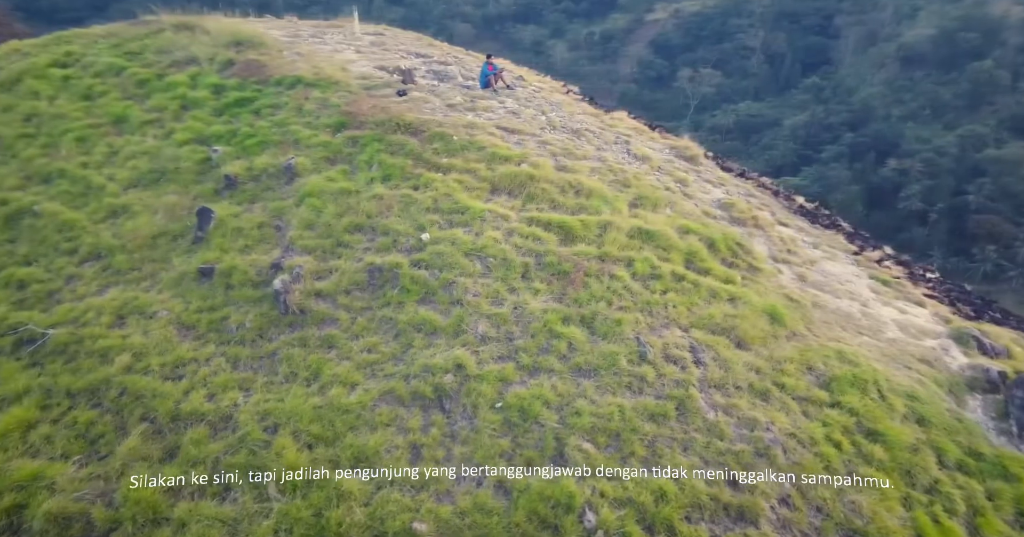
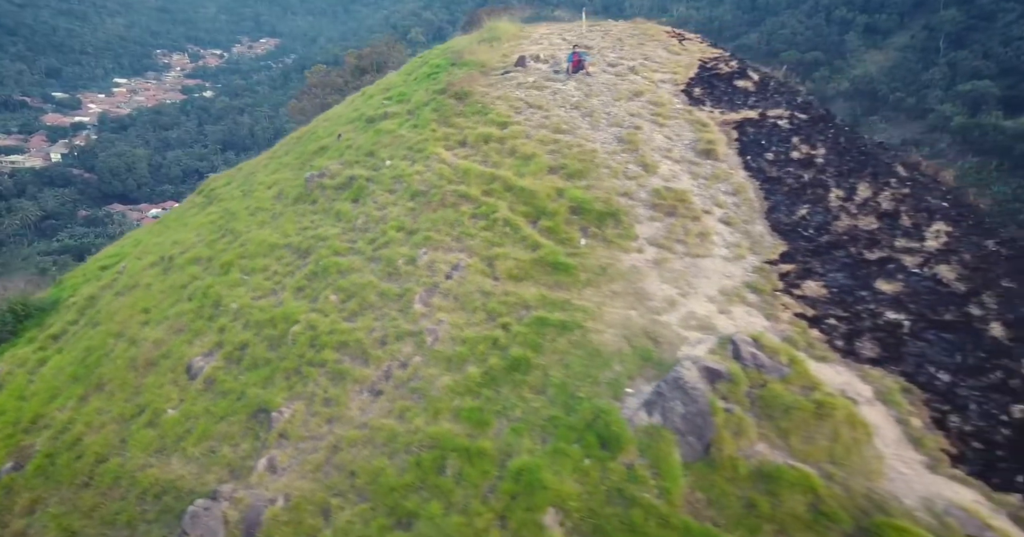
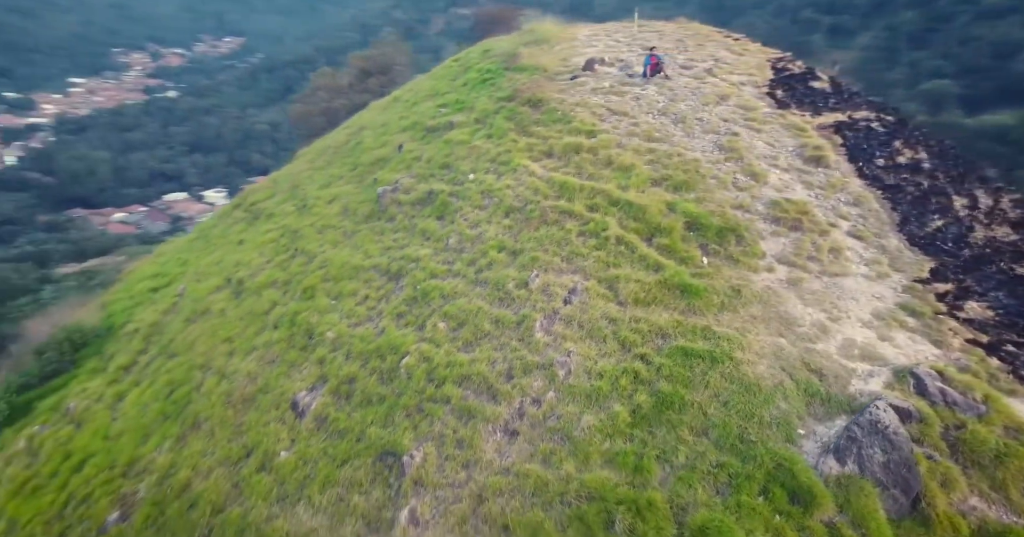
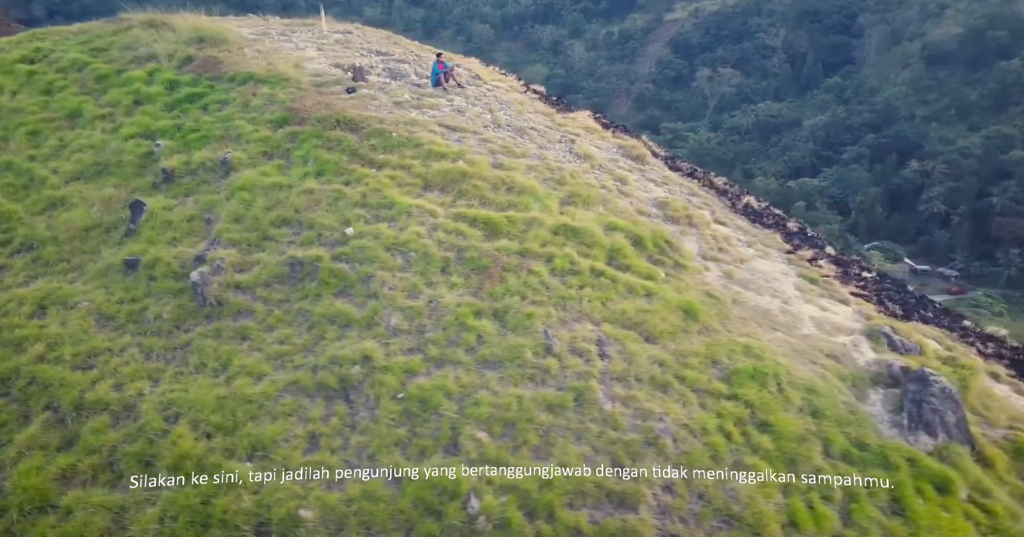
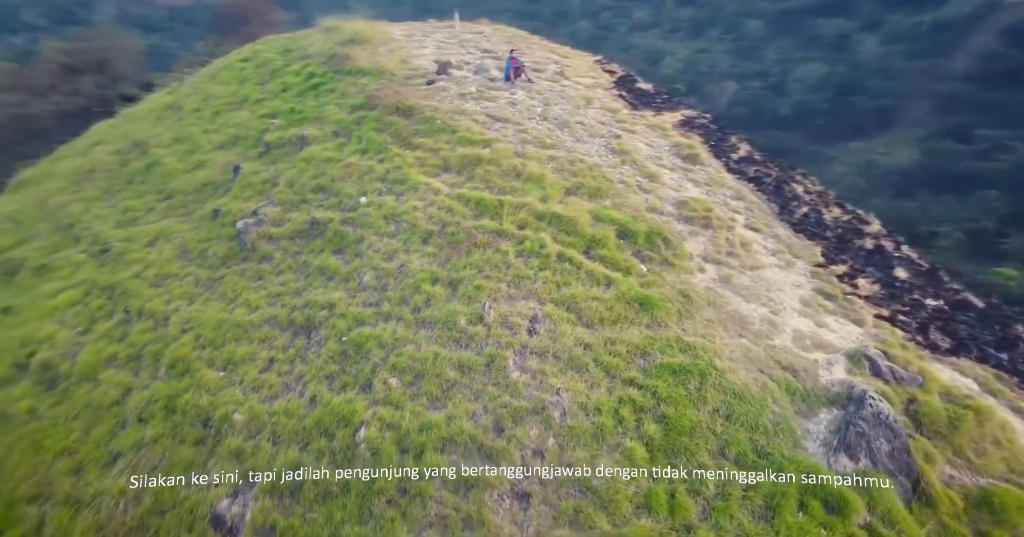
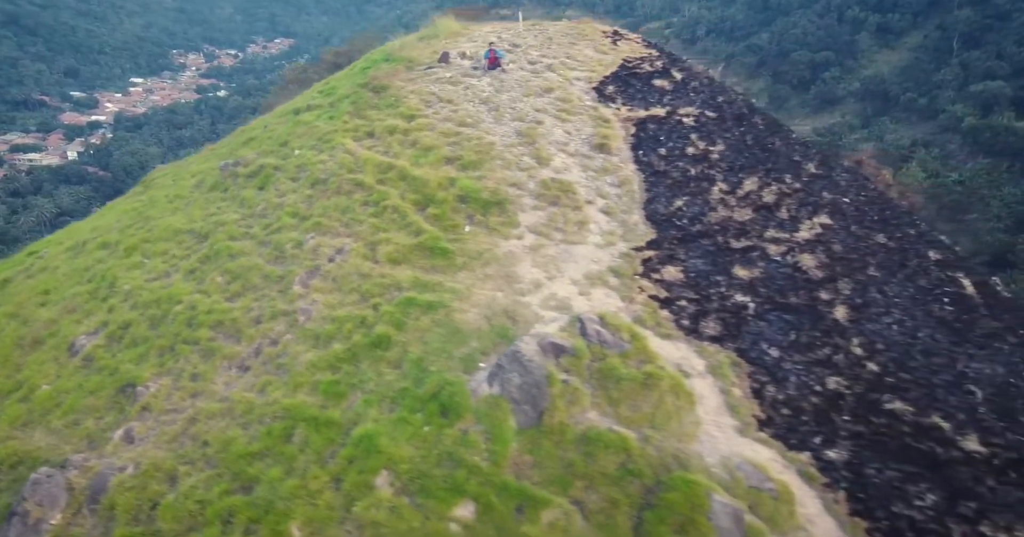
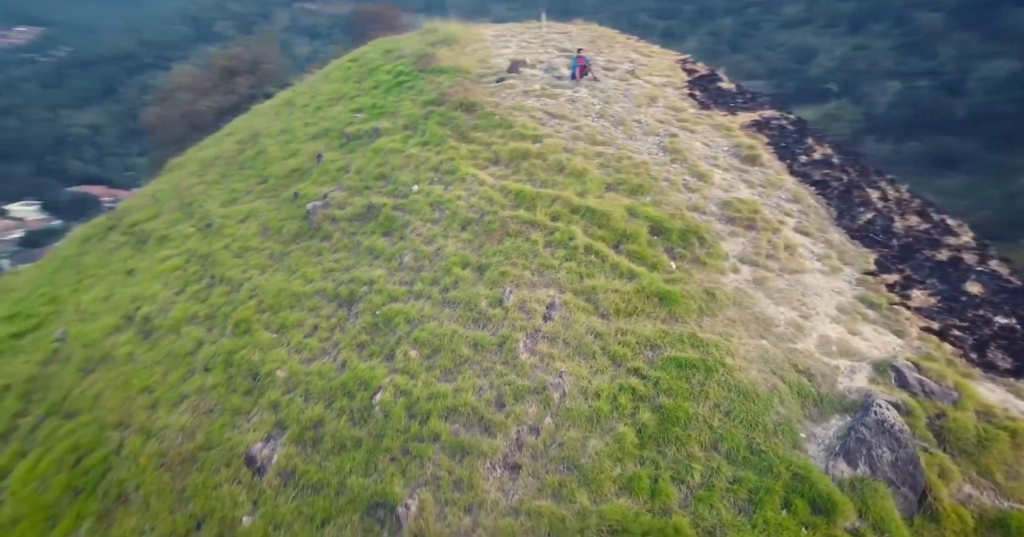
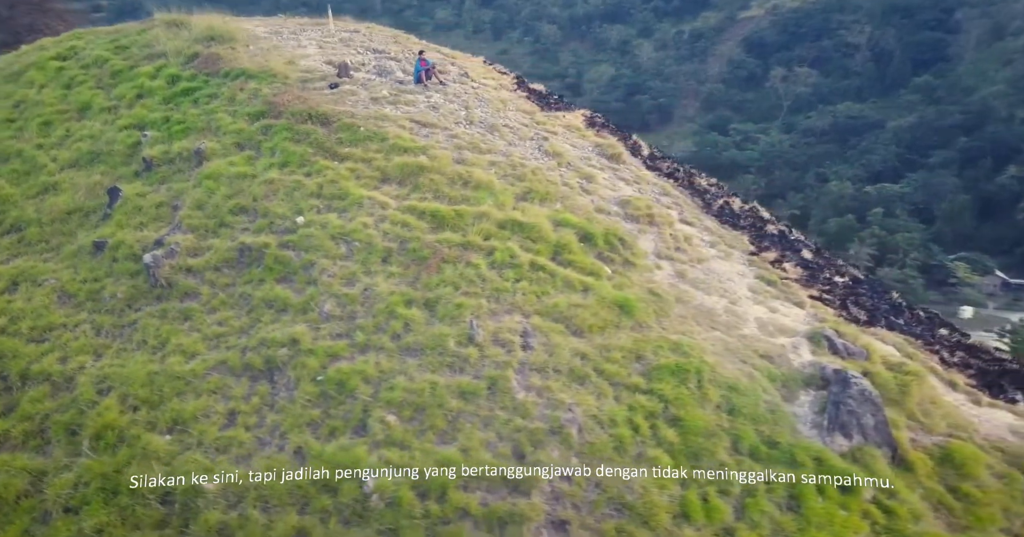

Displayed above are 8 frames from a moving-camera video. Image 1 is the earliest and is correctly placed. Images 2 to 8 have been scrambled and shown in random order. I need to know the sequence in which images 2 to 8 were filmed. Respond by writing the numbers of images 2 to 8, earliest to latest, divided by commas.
4, 8, 5, 7, 3, 2, 6
